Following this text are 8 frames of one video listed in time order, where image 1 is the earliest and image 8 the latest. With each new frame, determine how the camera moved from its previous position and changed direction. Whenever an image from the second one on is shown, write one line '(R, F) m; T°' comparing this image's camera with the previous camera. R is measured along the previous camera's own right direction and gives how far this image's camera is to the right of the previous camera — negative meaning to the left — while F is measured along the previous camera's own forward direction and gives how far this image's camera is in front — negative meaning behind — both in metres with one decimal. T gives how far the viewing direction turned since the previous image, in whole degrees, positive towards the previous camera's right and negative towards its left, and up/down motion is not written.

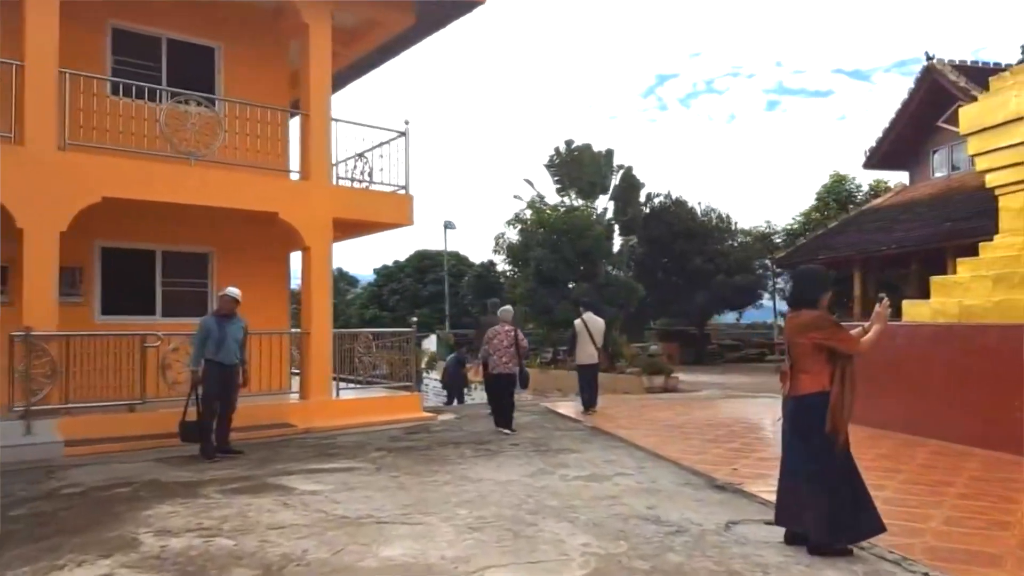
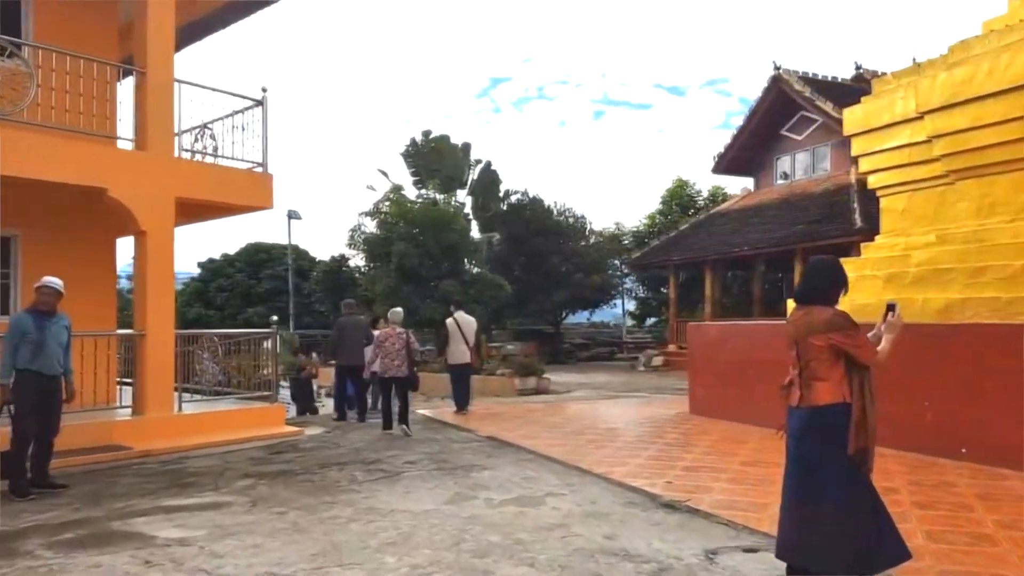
(-0.5, +0.8) m; +13°
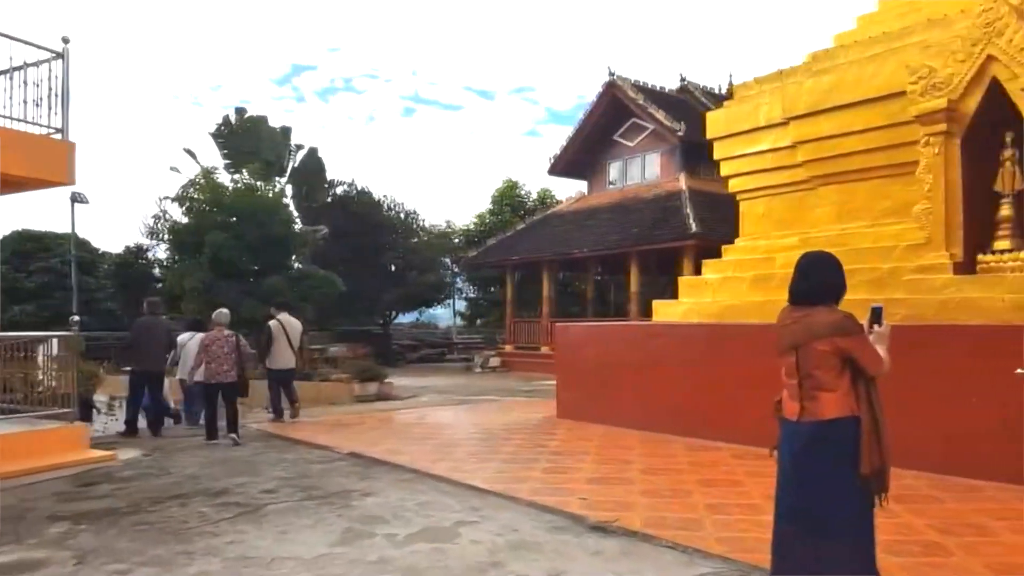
(-0.5, +0.6) m; +14°
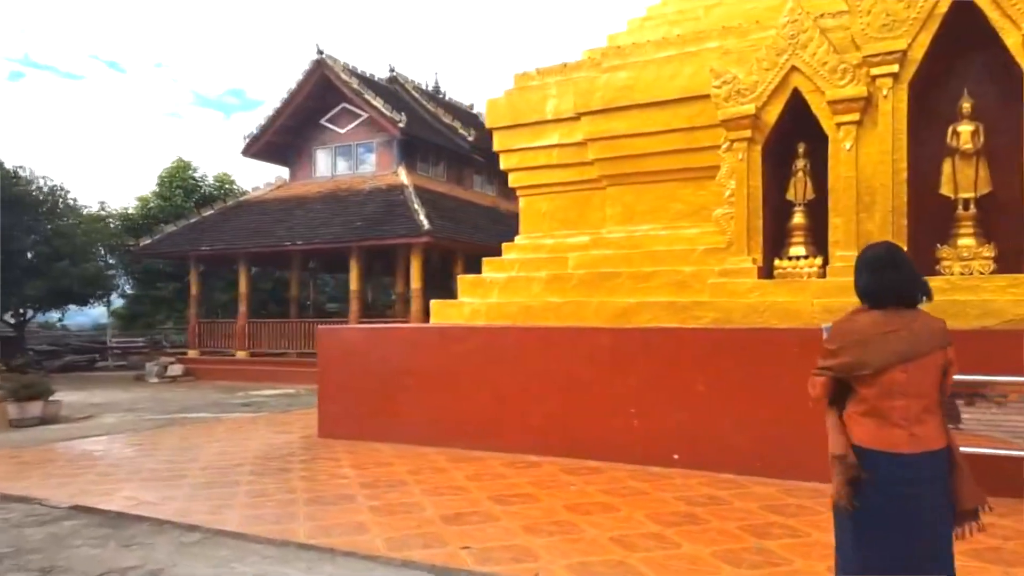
(-0.9, +1.1) m; +25°
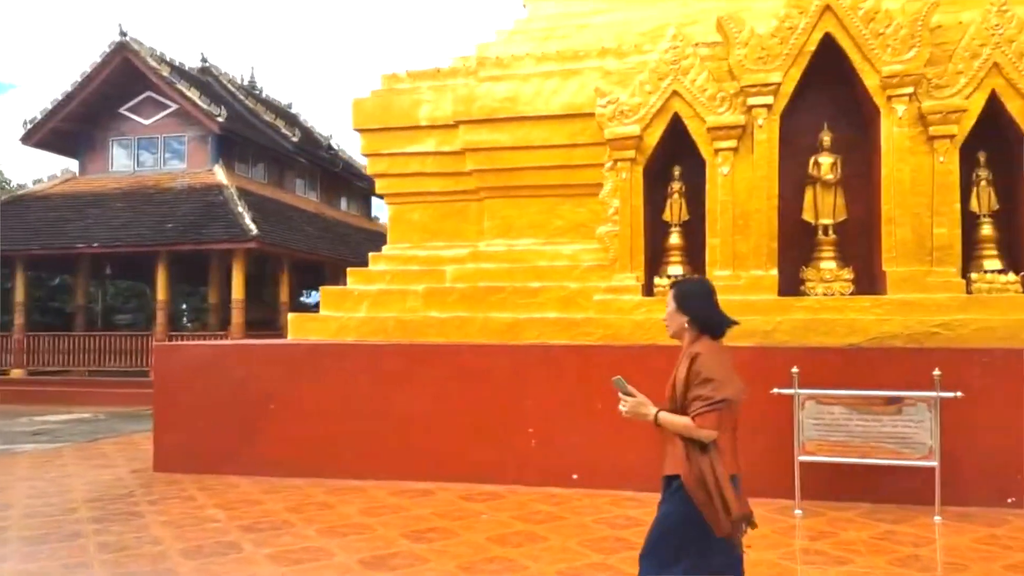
(-0.6, +0.4) m; +15°
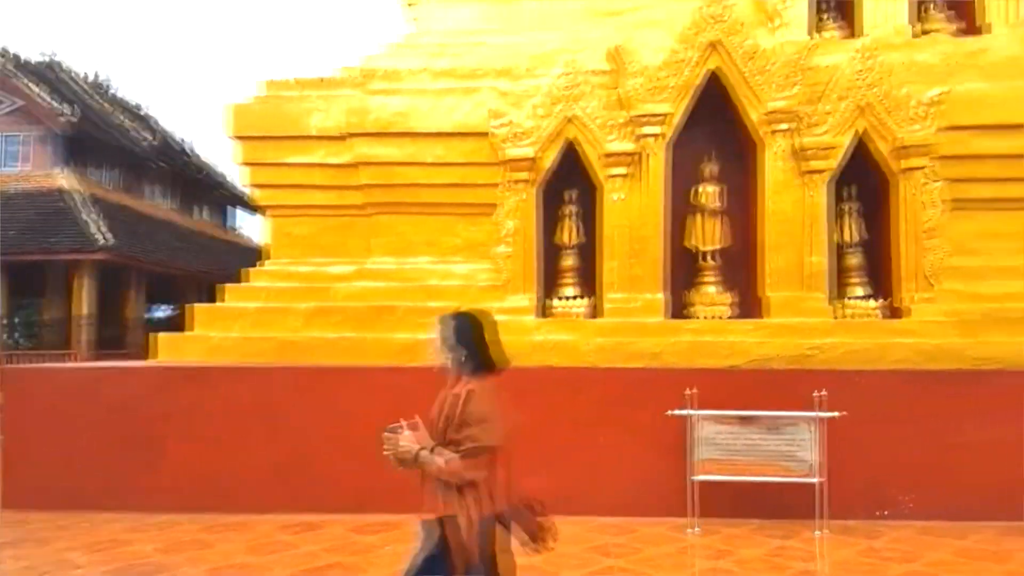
(-0.2, +0.1) m; +10°
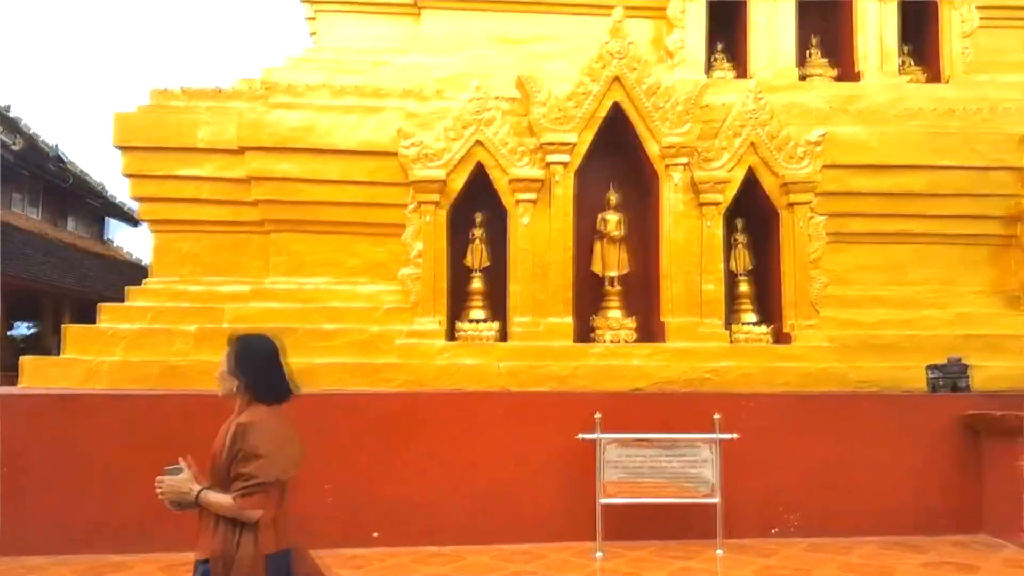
(-0.1, 0.0) m; +8°
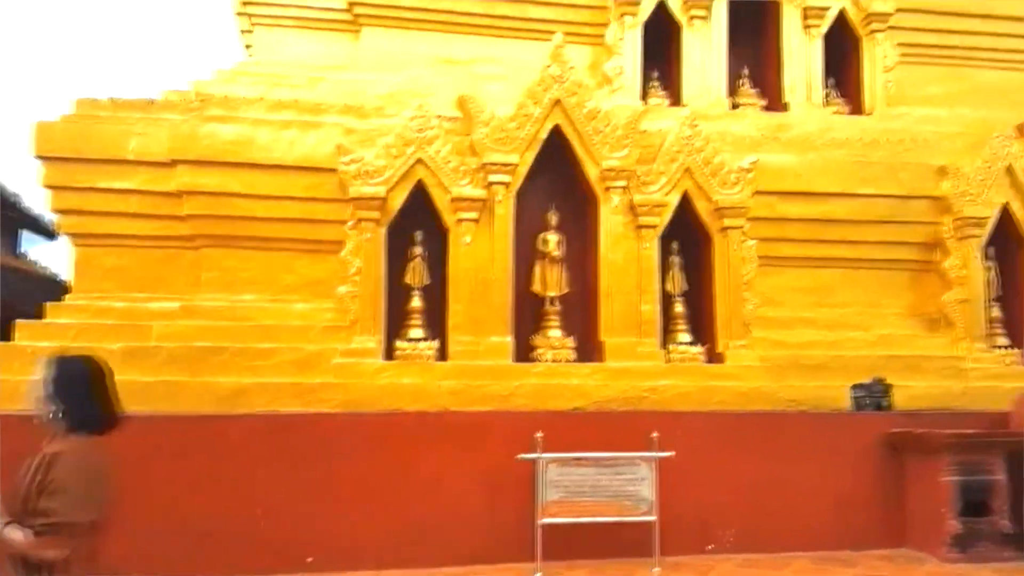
(-0.1, 0.0) m; +5°
